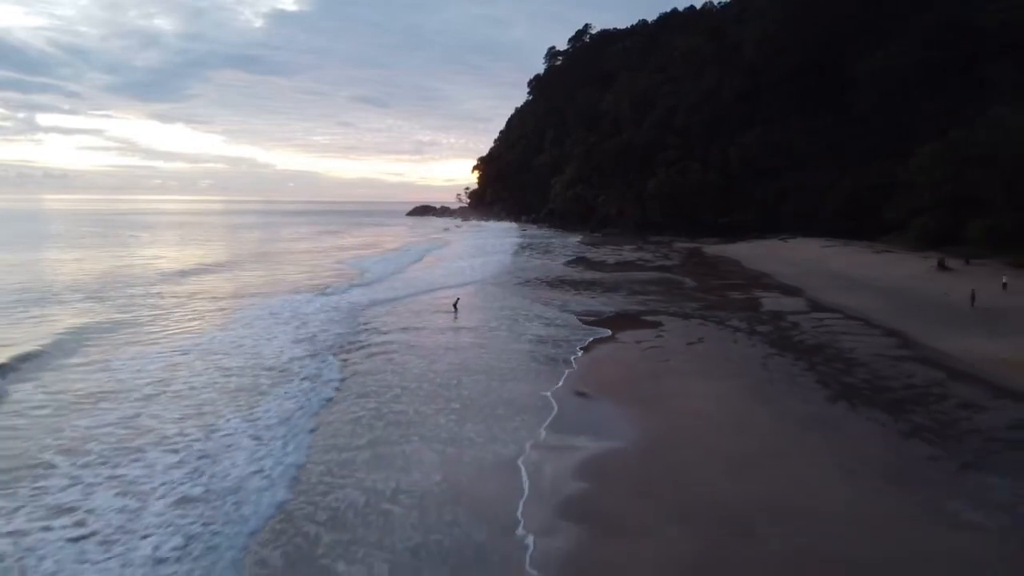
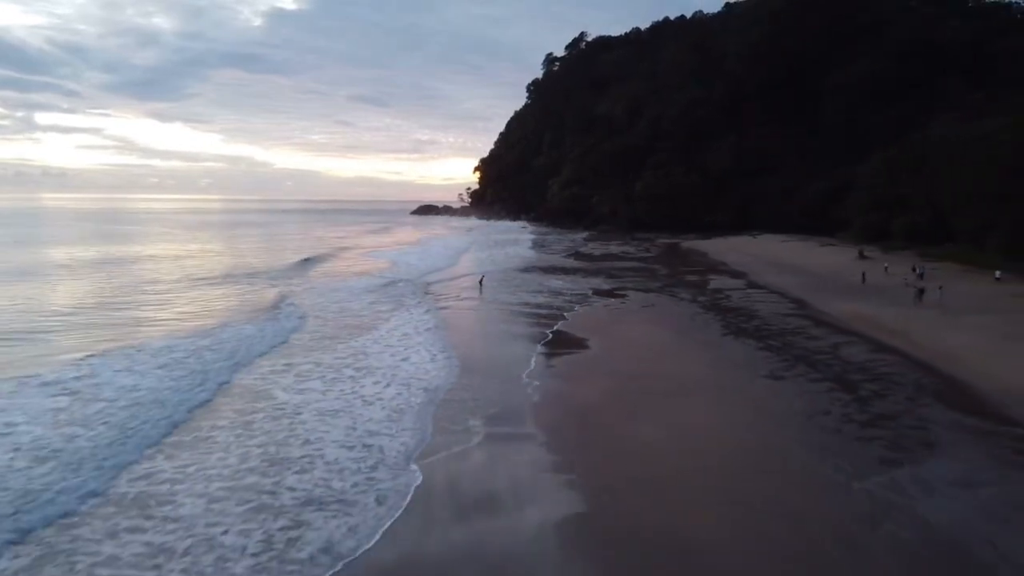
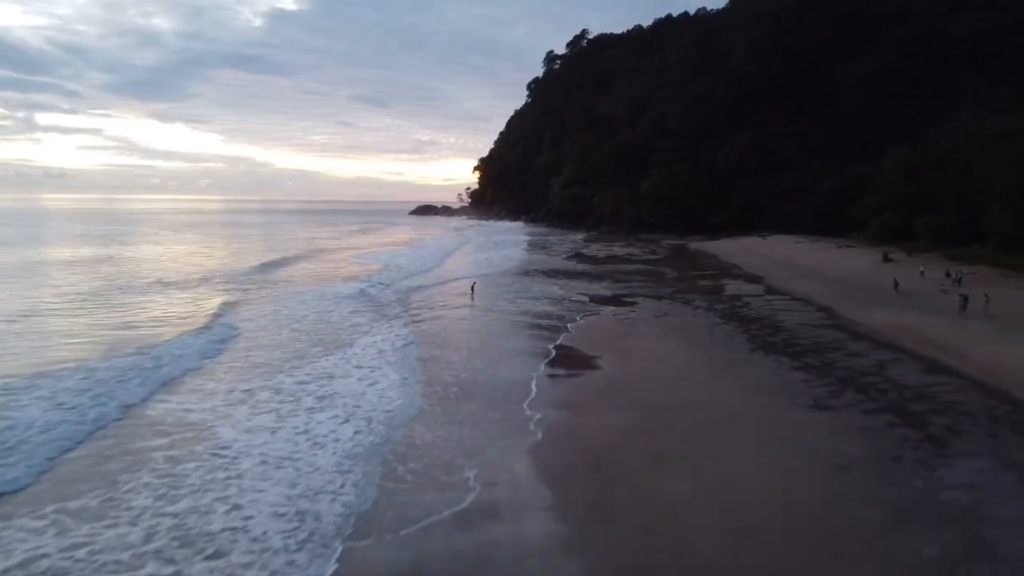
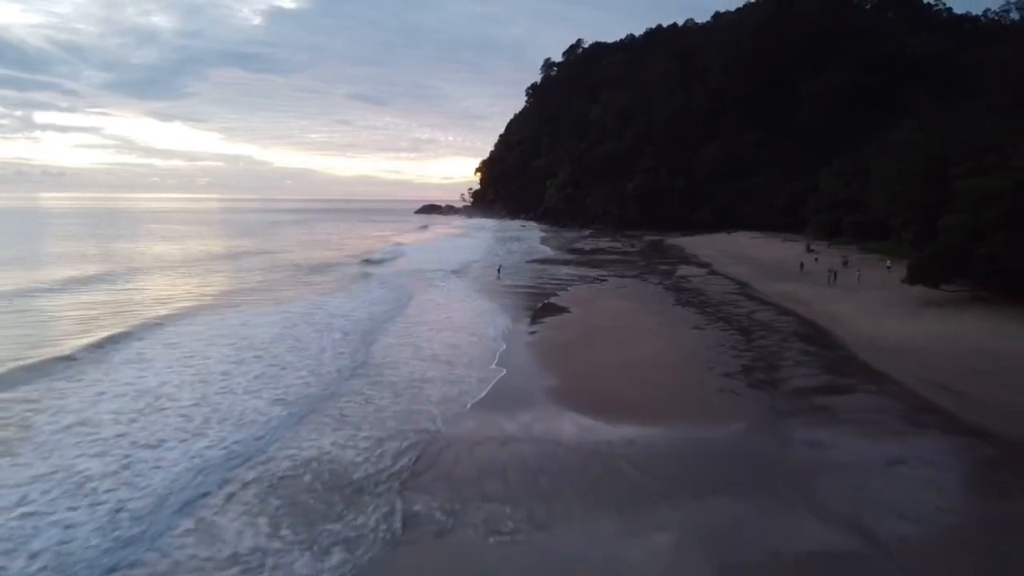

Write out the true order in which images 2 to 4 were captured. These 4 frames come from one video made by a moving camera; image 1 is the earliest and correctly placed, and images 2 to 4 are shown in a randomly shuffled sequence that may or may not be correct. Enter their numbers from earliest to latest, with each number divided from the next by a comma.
3, 2, 4
